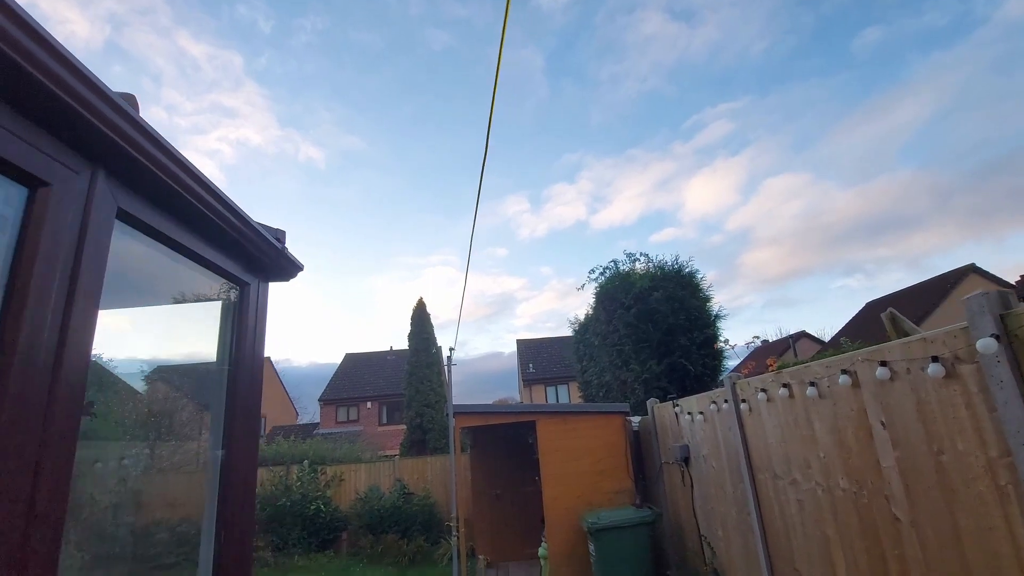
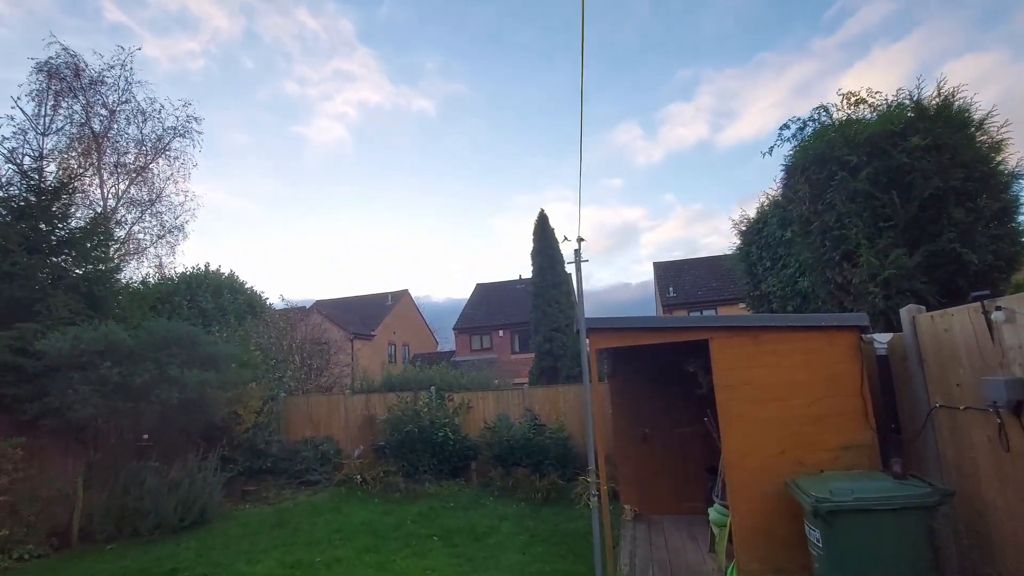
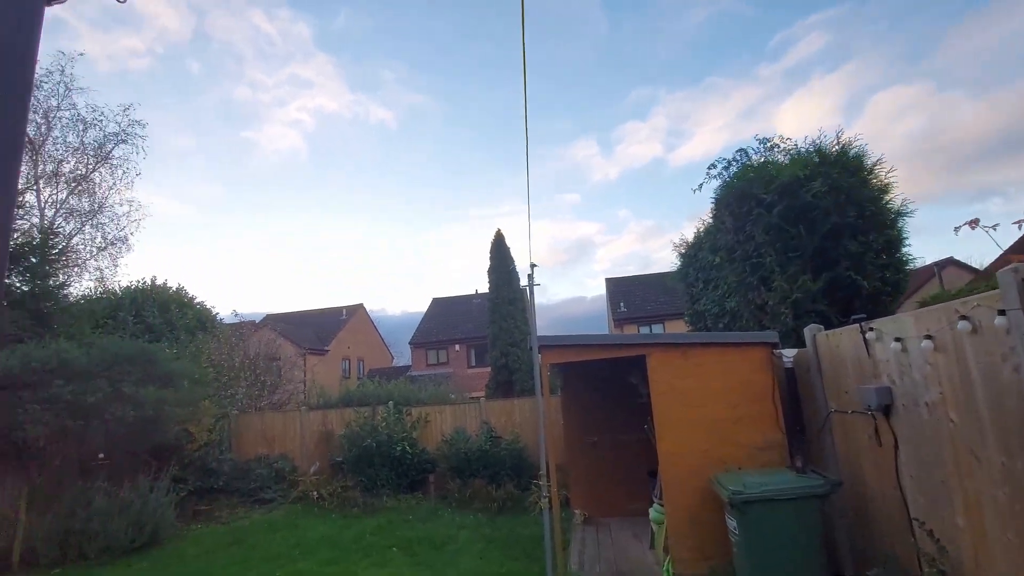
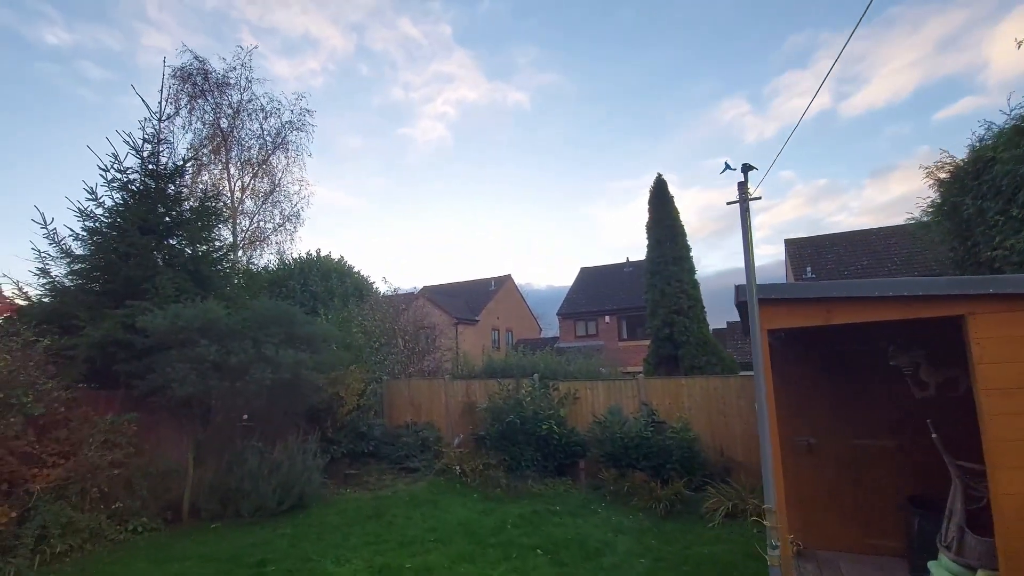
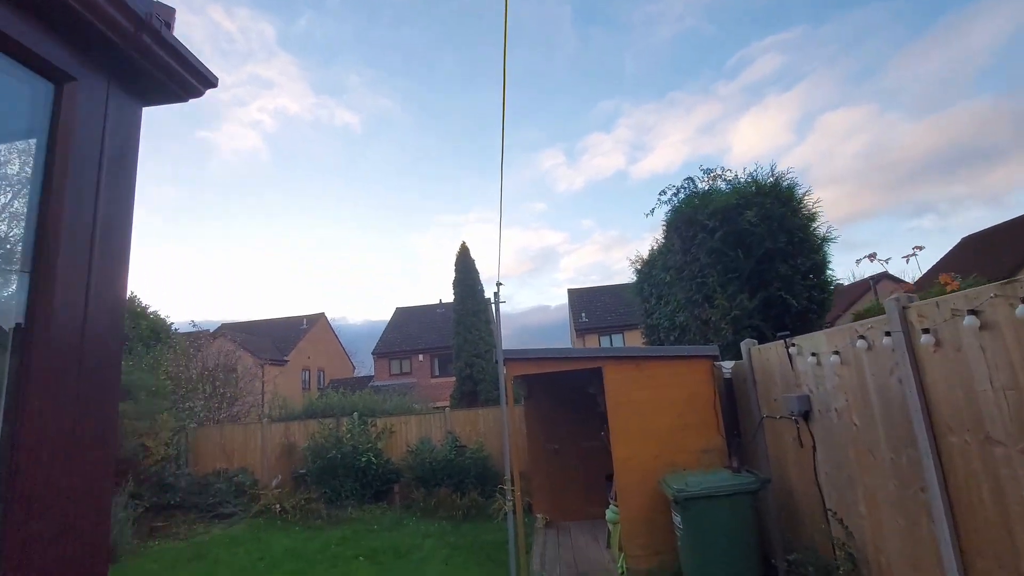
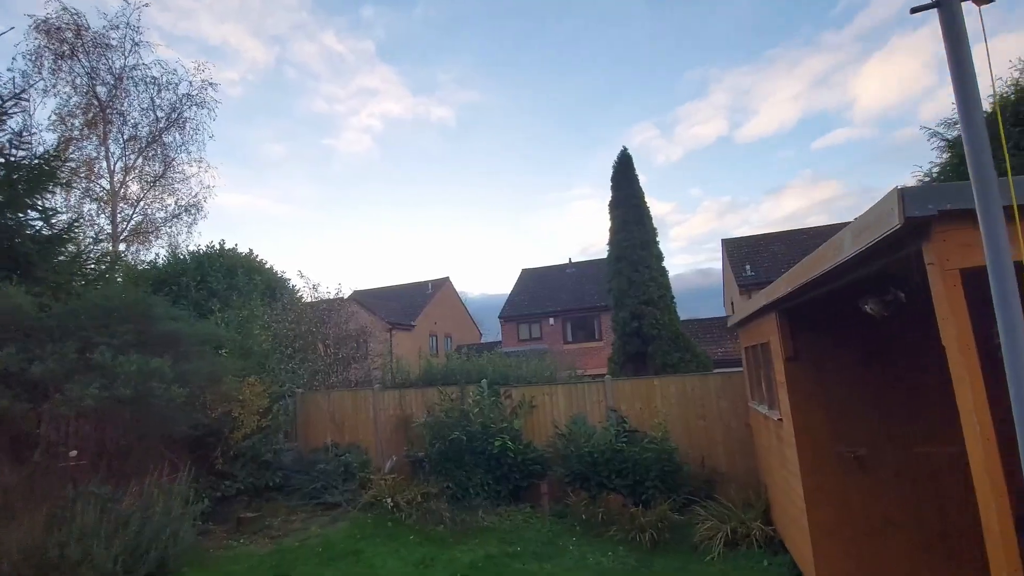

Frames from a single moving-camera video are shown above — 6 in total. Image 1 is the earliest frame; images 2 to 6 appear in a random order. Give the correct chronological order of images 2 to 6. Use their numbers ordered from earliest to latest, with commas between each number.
5, 3, 2, 4, 6
